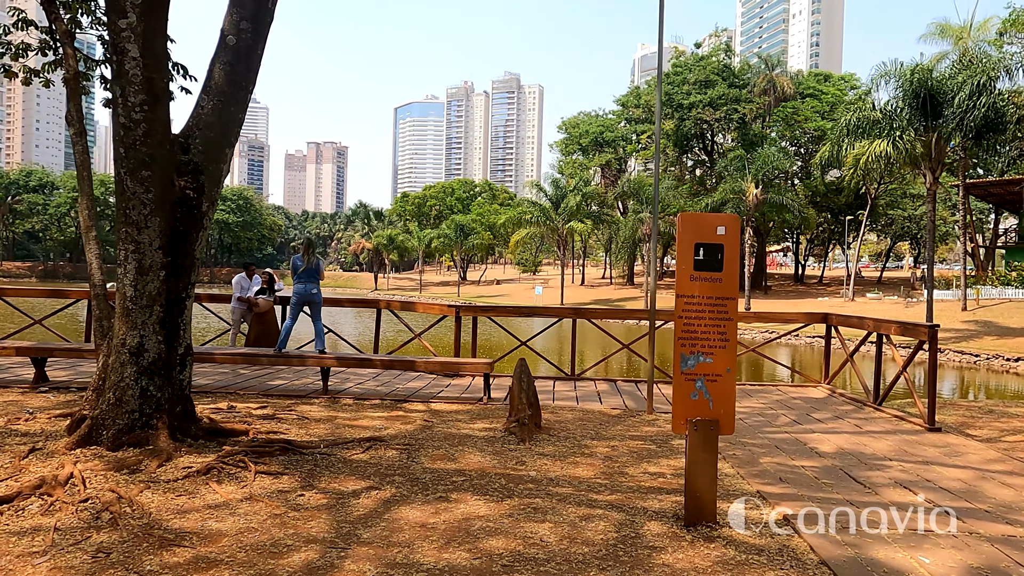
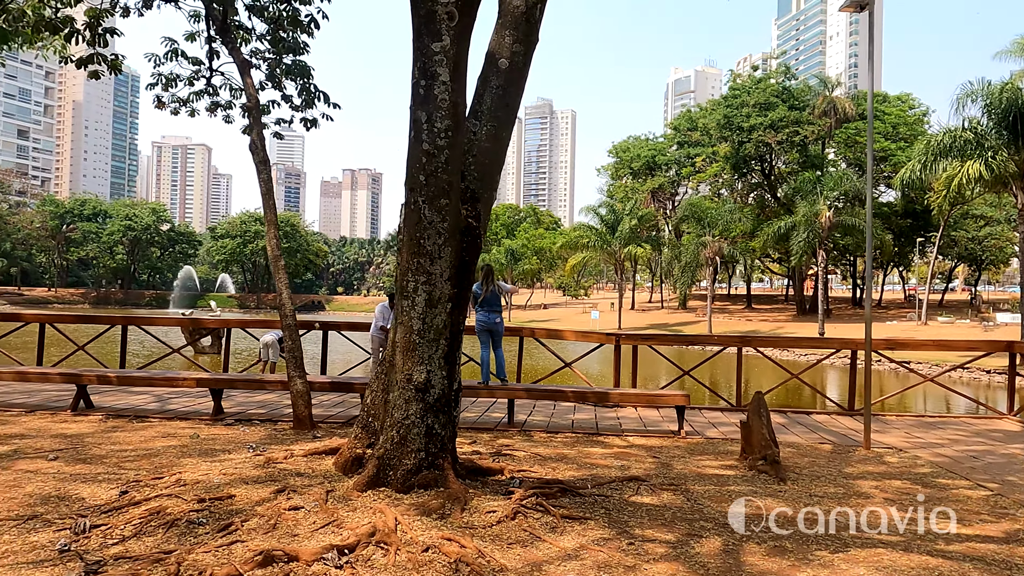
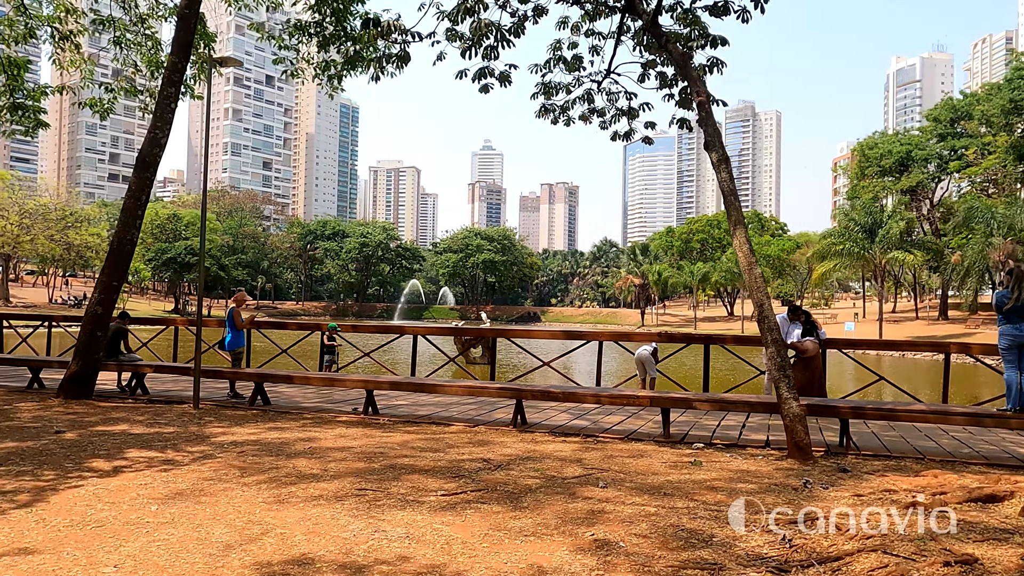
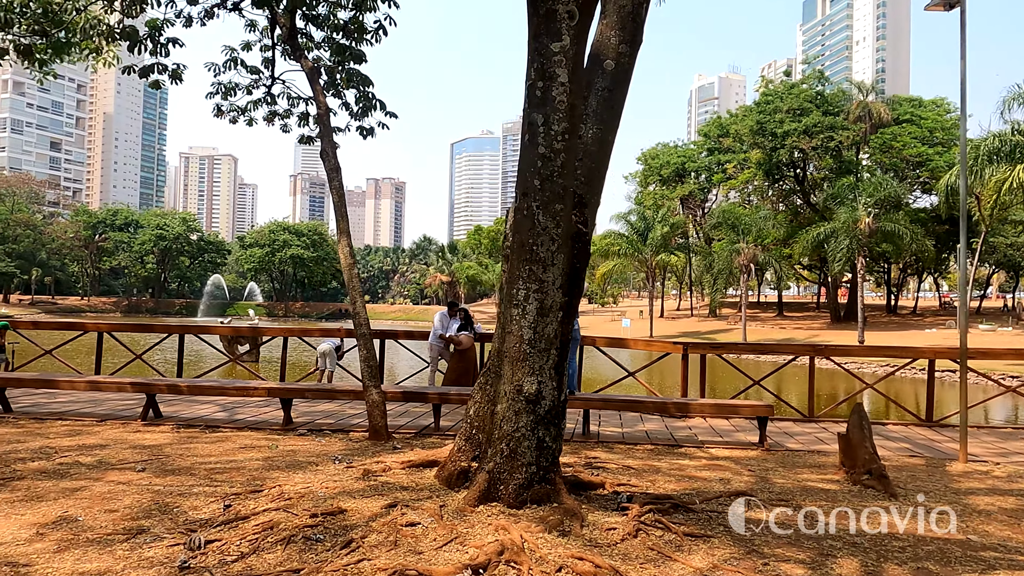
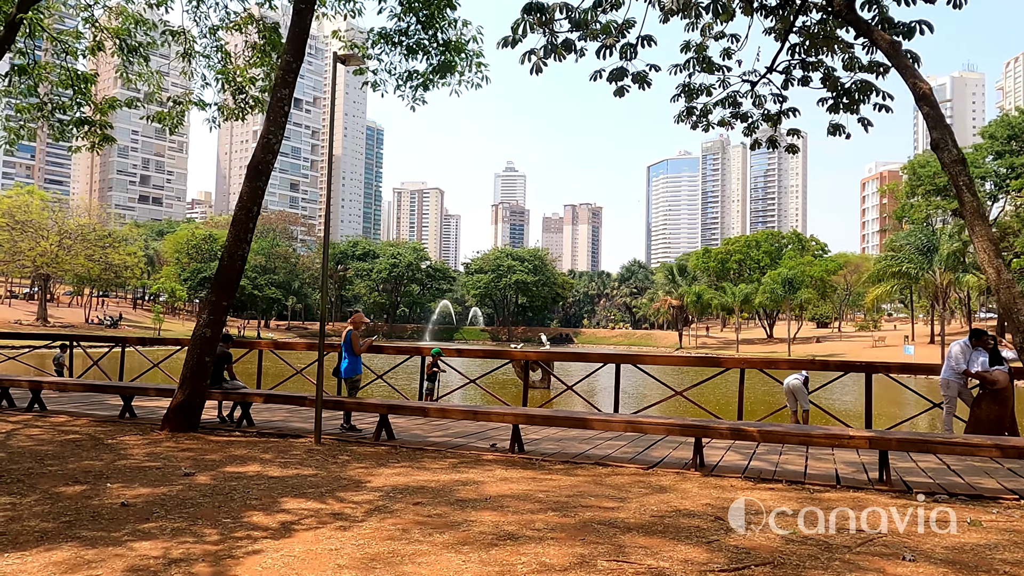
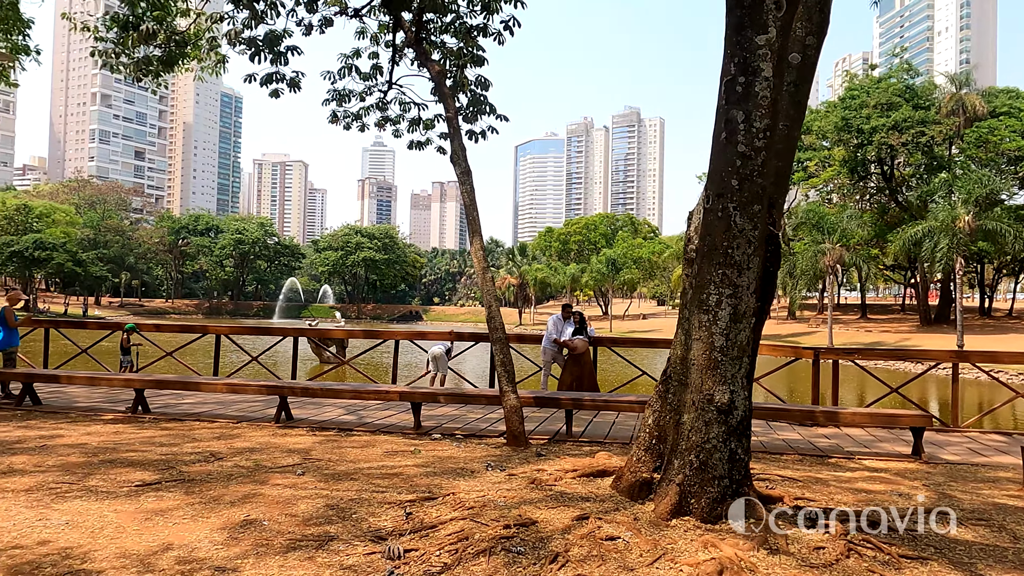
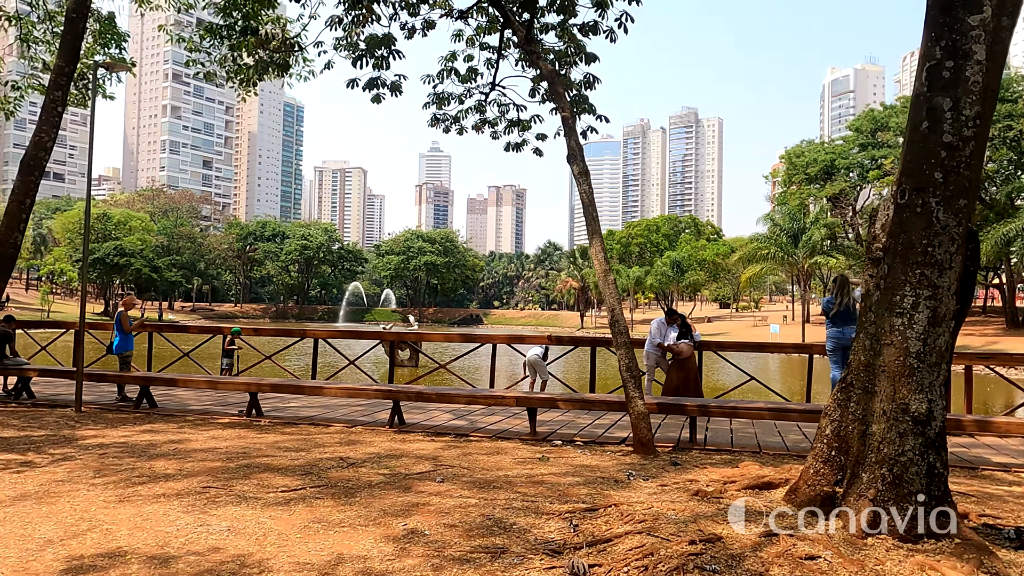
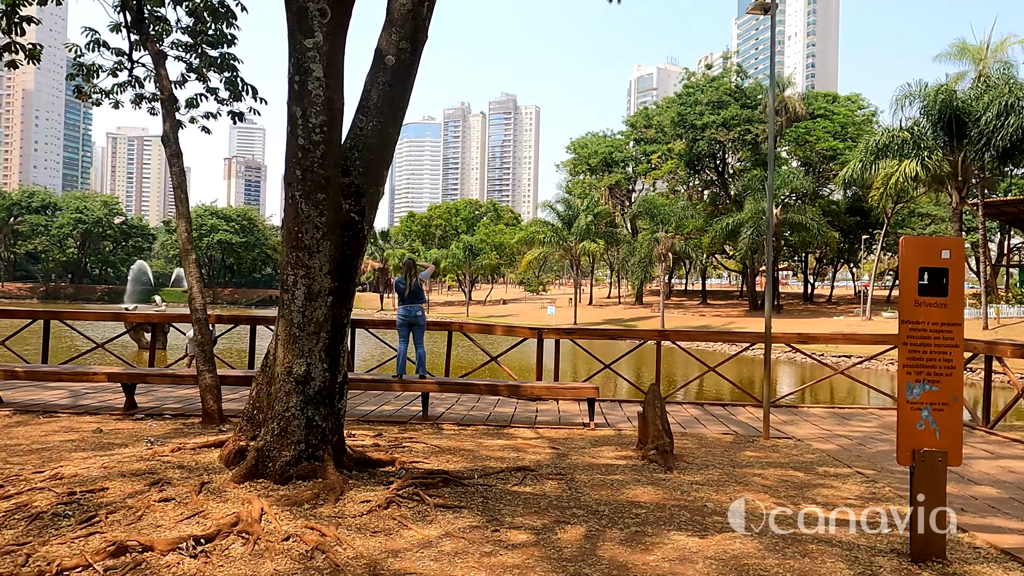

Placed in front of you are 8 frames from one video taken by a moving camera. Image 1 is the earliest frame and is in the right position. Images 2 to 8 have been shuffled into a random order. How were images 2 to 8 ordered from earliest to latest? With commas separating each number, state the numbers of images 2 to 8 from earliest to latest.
8, 2, 4, 6, 7, 3, 5
